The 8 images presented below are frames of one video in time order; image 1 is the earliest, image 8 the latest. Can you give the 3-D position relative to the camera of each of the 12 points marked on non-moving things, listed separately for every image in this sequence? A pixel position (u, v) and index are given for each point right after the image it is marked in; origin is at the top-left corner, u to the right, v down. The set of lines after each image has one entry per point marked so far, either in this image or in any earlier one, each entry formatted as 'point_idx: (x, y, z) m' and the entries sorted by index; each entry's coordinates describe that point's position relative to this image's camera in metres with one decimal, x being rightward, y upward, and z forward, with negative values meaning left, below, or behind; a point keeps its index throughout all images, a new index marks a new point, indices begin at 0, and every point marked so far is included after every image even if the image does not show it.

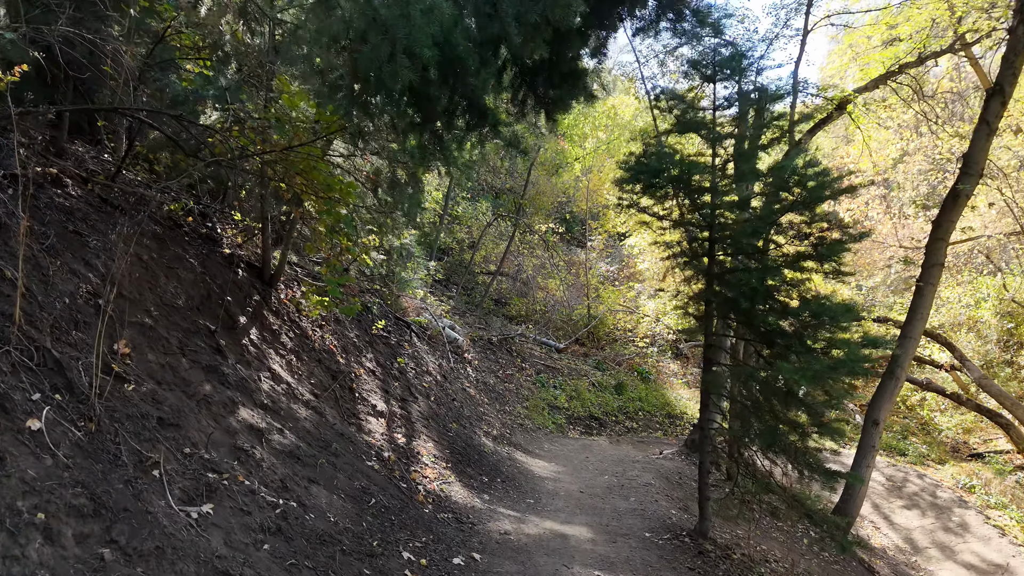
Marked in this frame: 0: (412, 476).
0: (-0.8, -1.5, +7.8) m
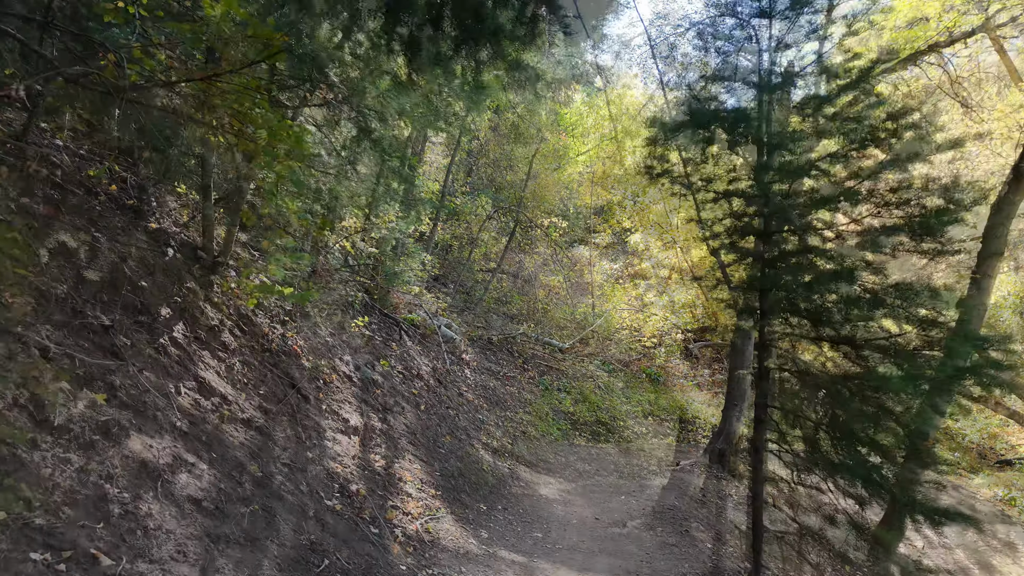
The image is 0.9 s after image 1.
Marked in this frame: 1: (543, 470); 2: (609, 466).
0: (-0.8, -1.5, +6.2) m
1: (+0.3, -2.4, +12.4) m
2: (+1.2, -2.5, +13.8) m
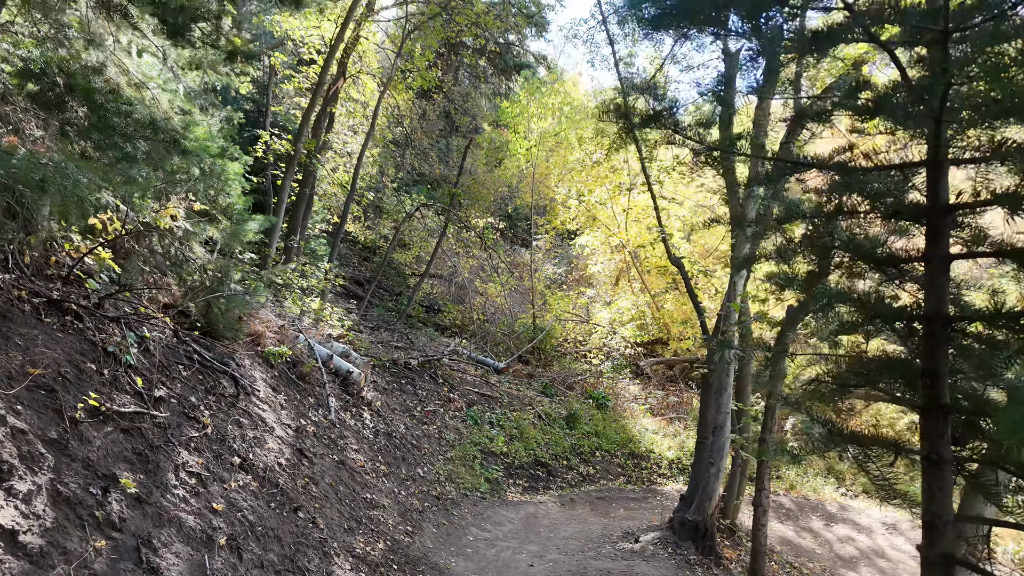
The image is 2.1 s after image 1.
0: (-0.8, -1.3, +4.9) m
1: (+0.2, -2.2, +11.0) m
2: (+1.2, -2.3, +12.4) m
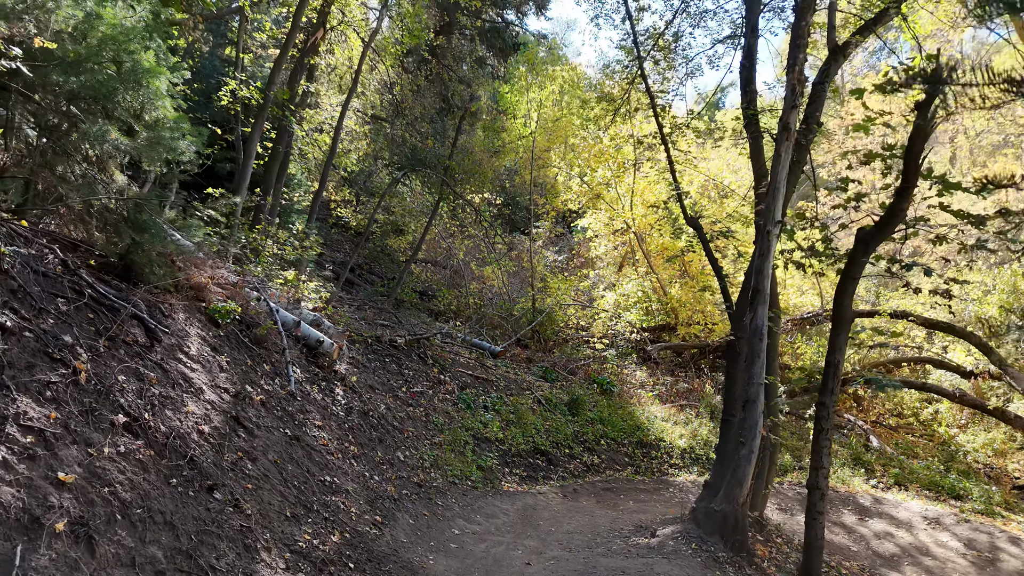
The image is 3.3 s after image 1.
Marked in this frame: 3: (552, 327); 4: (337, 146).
0: (-0.9, -0.9, +3.7) m
1: (+0.2, -1.8, +9.9) m
2: (+1.1, -2.0, +11.2) m
3: (+0.8, -0.7, +18.1) m
4: (-2.1, +1.7, +11.7) m
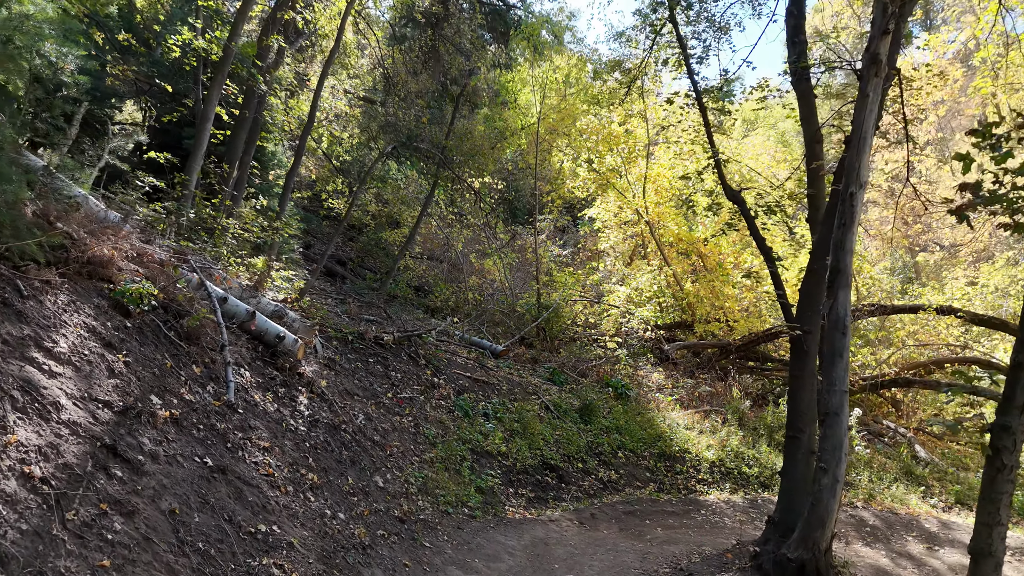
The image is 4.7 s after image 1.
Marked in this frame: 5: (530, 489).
0: (-0.8, -0.8, +2.2) m
1: (+0.2, -1.7, +8.4) m
2: (+1.2, -1.9, +9.7) m
3: (+0.8, -0.6, +16.6) m
4: (-2.1, +1.8, +10.2) m
5: (+0.2, -1.7, +8.3) m
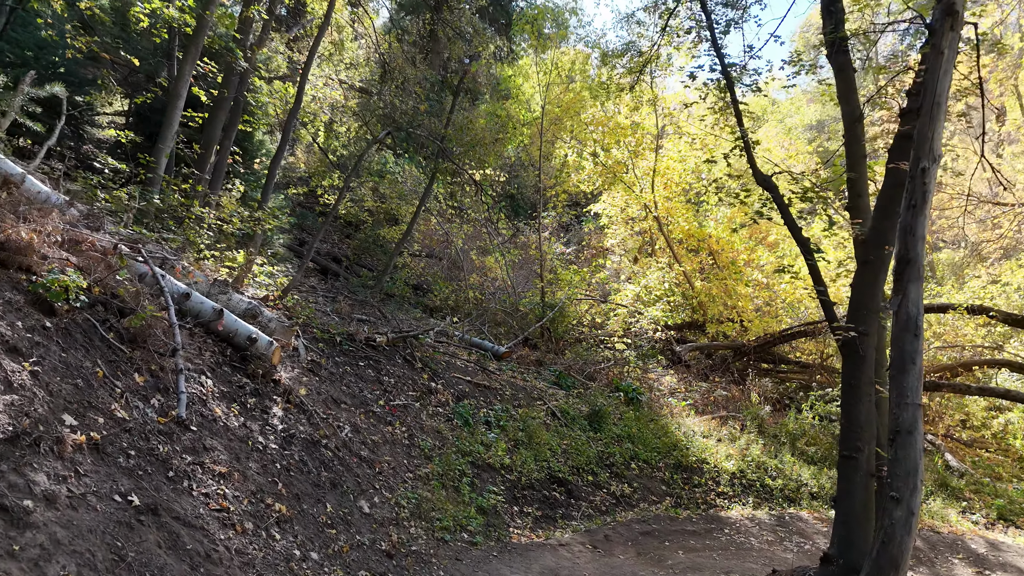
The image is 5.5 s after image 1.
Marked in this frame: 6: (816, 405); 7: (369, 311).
0: (-0.8, -0.8, +1.4) m
1: (+0.3, -1.7, +7.6) m
2: (+1.2, -1.8, +8.9) m
3: (+0.8, -0.6, +15.8) m
4: (-2.0, +1.8, +9.4) m
5: (+0.2, -1.7, +7.5) m
6: (+3.6, -1.4, +11.6) m
7: (-1.6, -0.3, +11.2) m
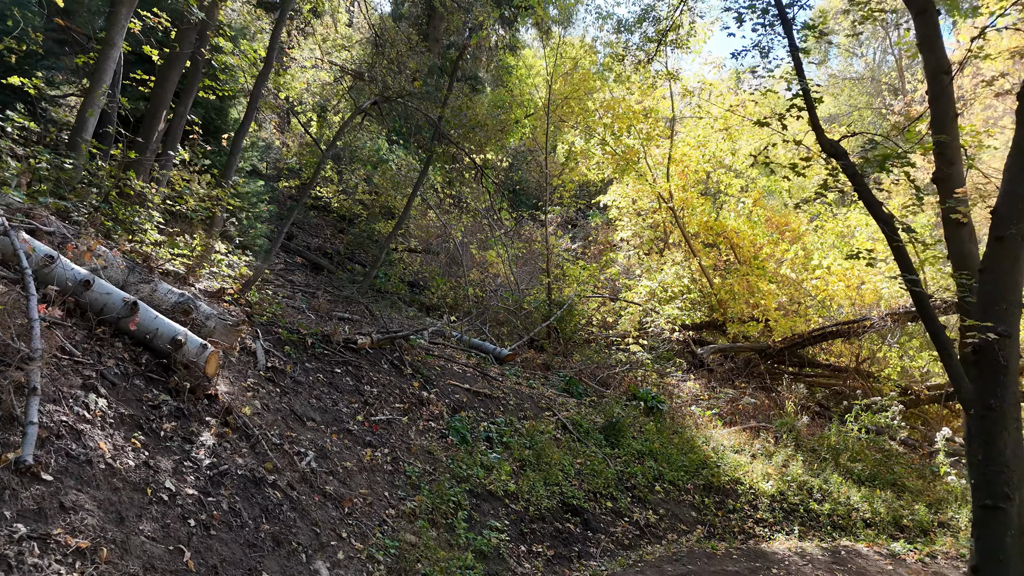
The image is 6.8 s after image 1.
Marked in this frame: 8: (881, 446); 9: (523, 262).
0: (-0.8, -0.7, +0.1) m
1: (+0.3, -1.7, +6.3) m
2: (+1.3, -1.8, +7.6) m
3: (+0.9, -0.5, +14.5) m
4: (-2.0, +1.9, +8.1) m
5: (+0.2, -1.6, +6.2) m
6: (+3.7, -1.4, +10.3) m
7: (-1.6, -0.2, +9.9) m
8: (+3.7, -1.6, +9.8) m
9: (+0.2, +0.4, +15.4) m
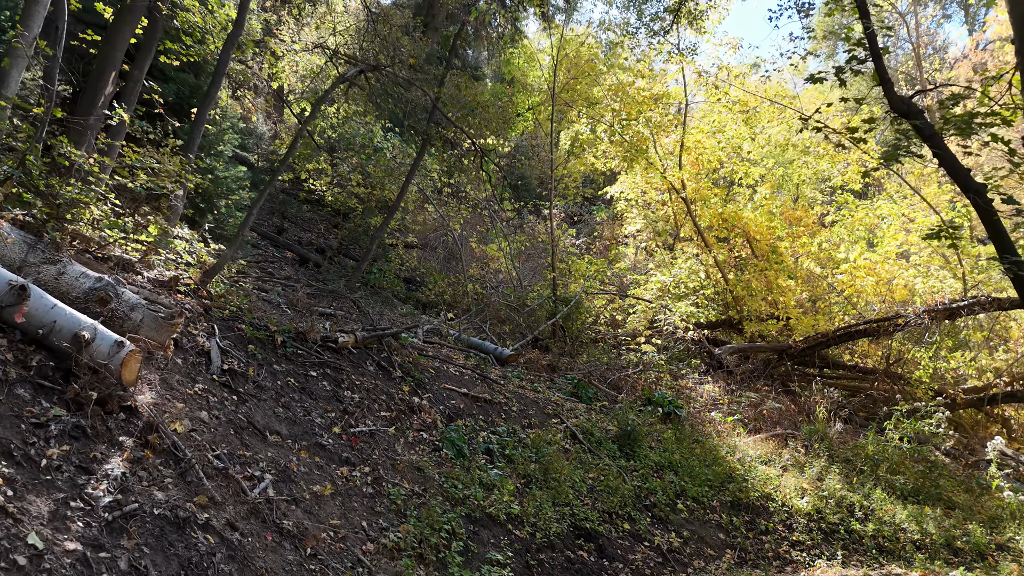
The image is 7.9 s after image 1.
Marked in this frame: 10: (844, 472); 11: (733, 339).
0: (-0.8, -0.7, -0.8) m
1: (+0.3, -1.6, +5.3) m
2: (+1.3, -1.7, +6.7) m
3: (+0.9, -0.4, +13.5) m
4: (-2.0, +1.9, +7.1) m
5: (+0.3, -1.6, +5.2) m
6: (+3.7, -1.3, +9.3) m
7: (-1.6, -0.1, +8.9) m
8: (+3.8, -1.5, +8.9) m
9: (+0.2, +0.5, +14.5) m
10: (+2.9, -1.6, +8.4) m
11: (+3.3, -0.8, +14.4) m
